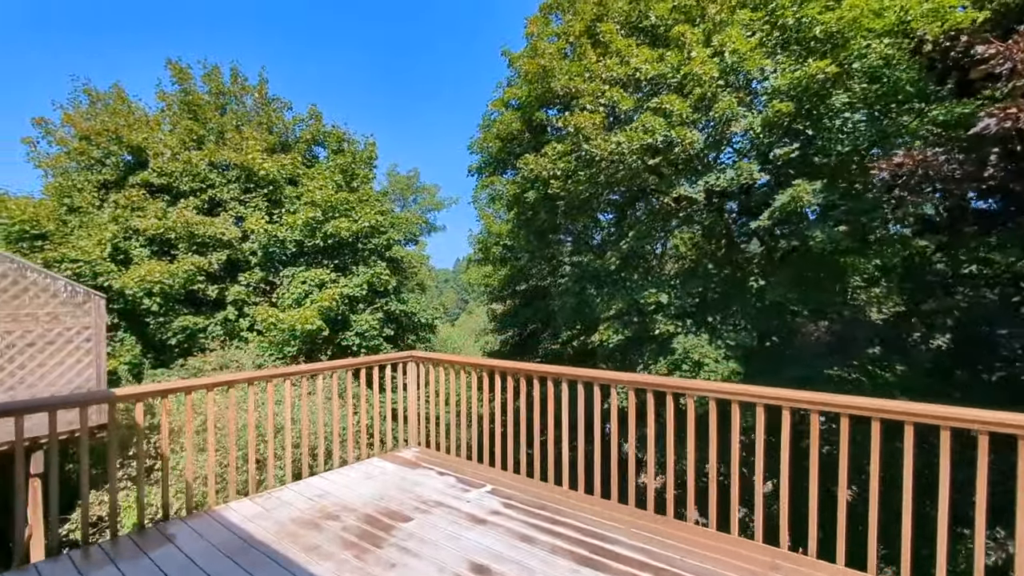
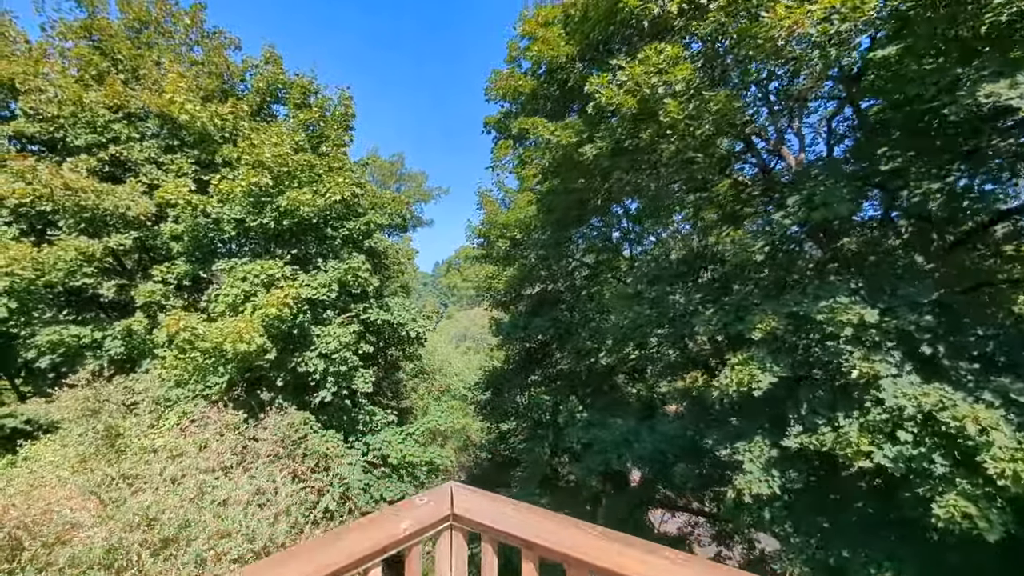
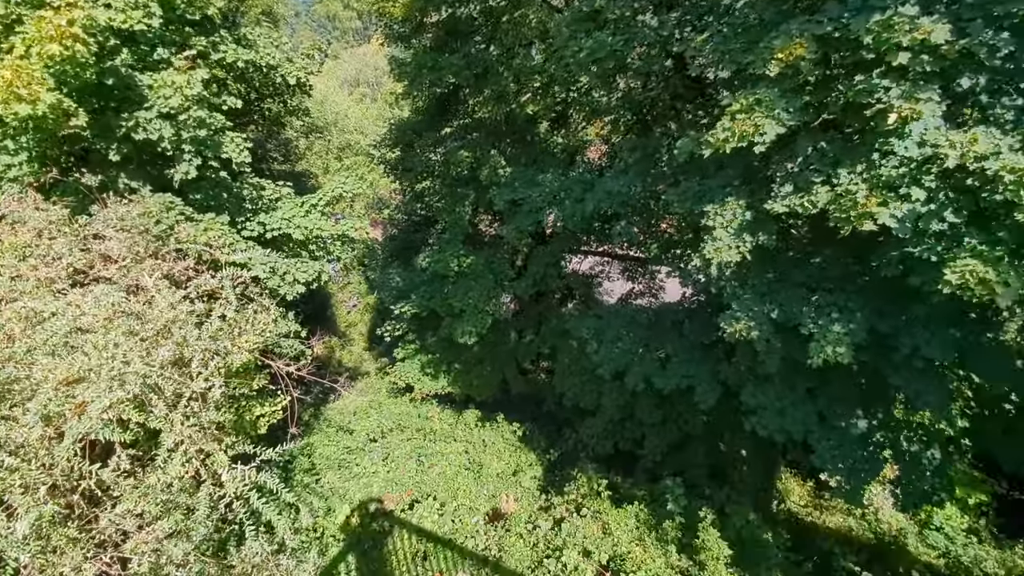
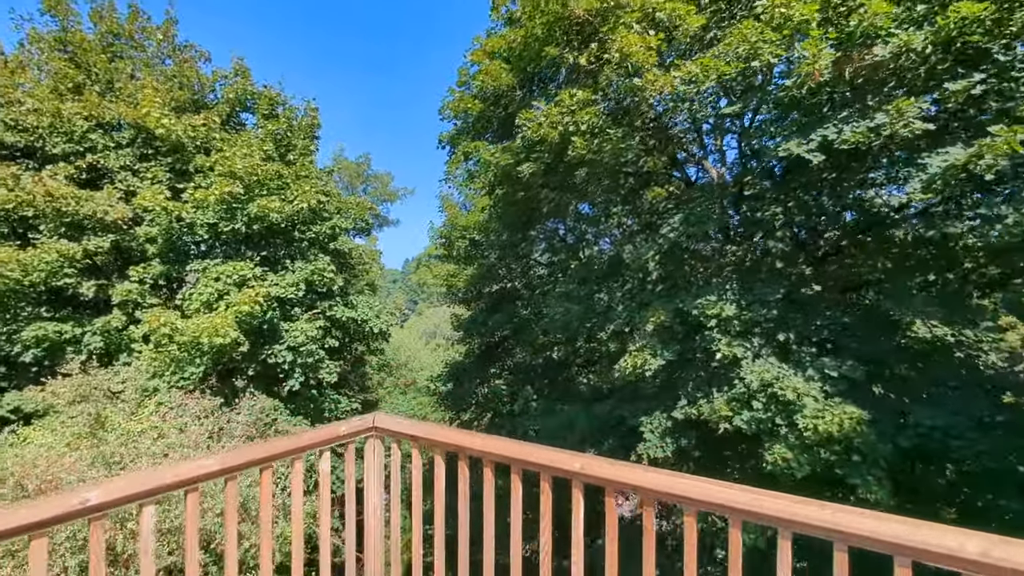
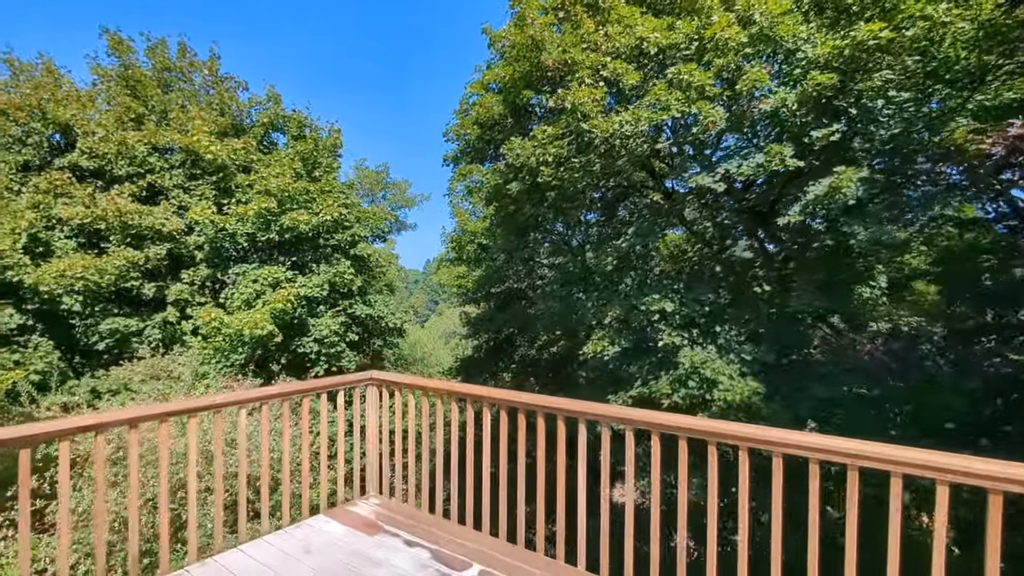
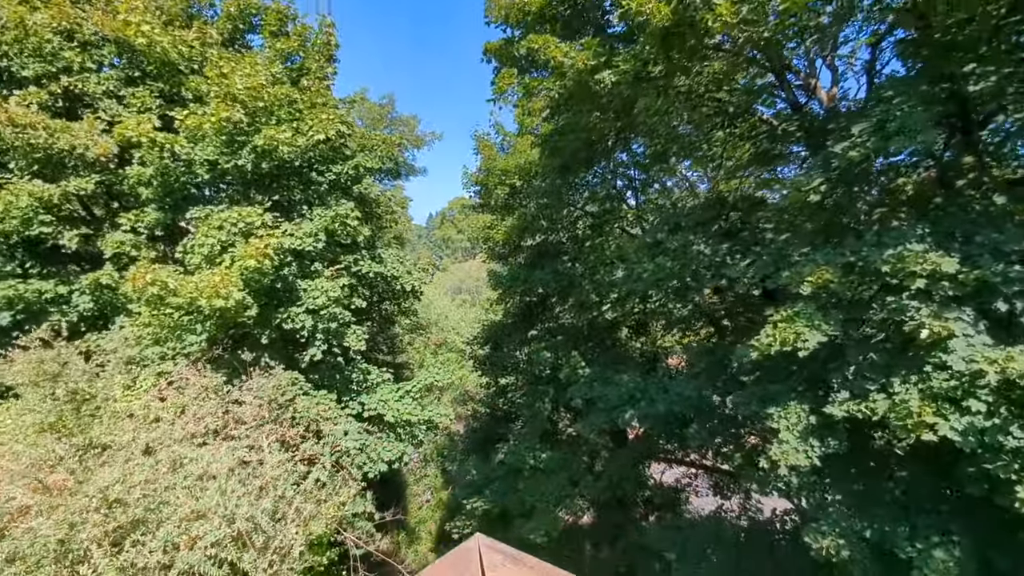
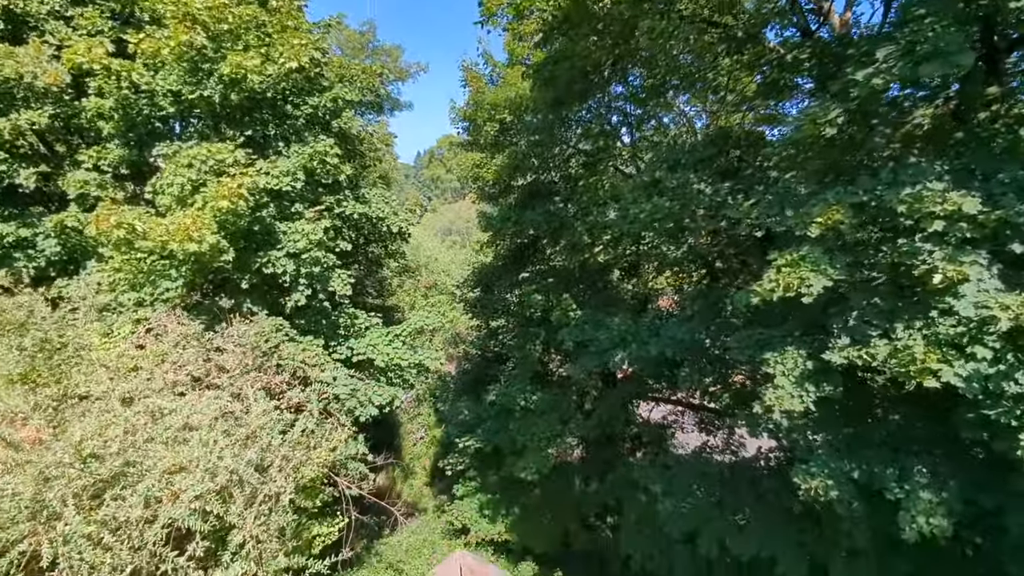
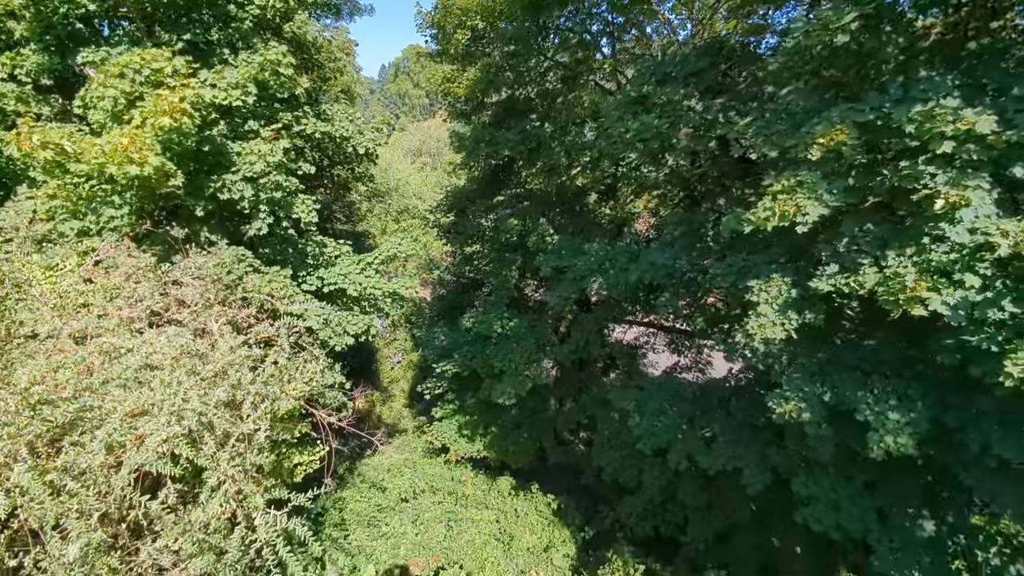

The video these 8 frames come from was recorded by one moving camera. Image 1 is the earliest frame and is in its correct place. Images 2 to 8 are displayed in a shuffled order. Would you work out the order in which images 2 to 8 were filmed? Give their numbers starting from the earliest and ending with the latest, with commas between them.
5, 4, 2, 6, 7, 8, 3
